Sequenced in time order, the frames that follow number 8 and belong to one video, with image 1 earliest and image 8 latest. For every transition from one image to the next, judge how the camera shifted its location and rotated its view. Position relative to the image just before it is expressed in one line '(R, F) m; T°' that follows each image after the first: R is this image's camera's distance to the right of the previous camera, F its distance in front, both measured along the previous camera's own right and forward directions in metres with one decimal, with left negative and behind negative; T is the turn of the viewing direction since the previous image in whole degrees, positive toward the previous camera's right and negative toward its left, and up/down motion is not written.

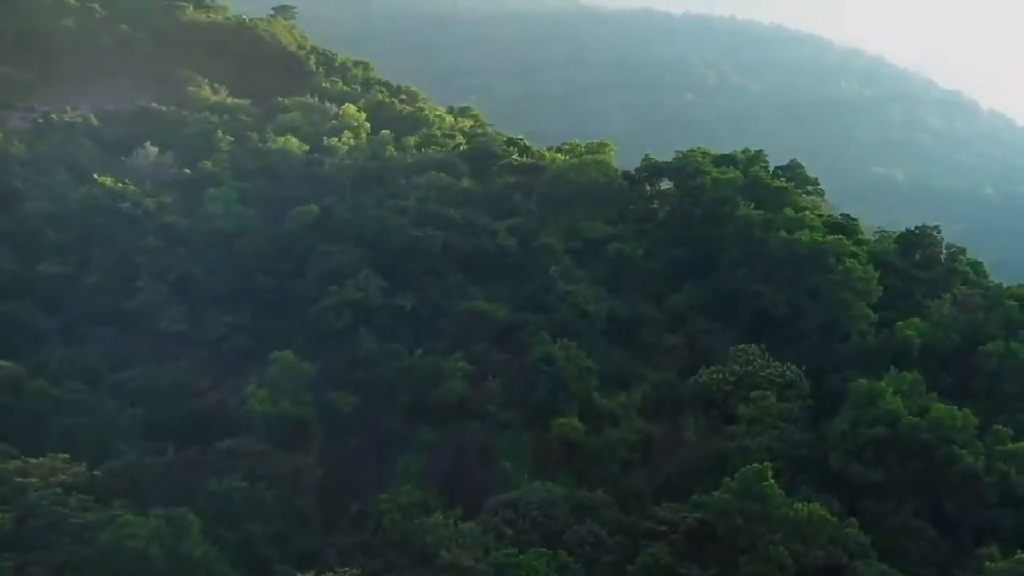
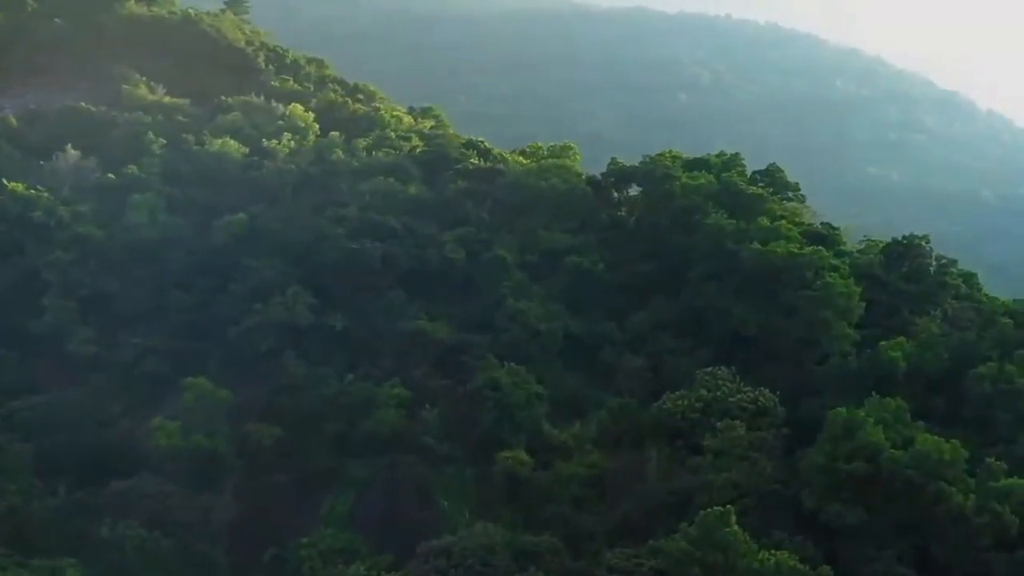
(+1.2, +2.2) m; 0°
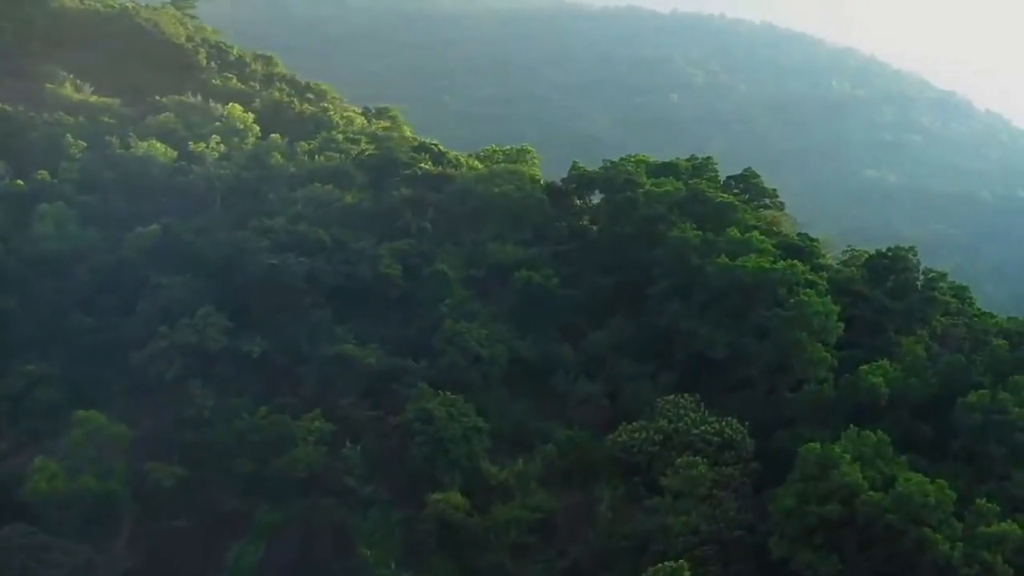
(+1.1, +2.2) m; 0°
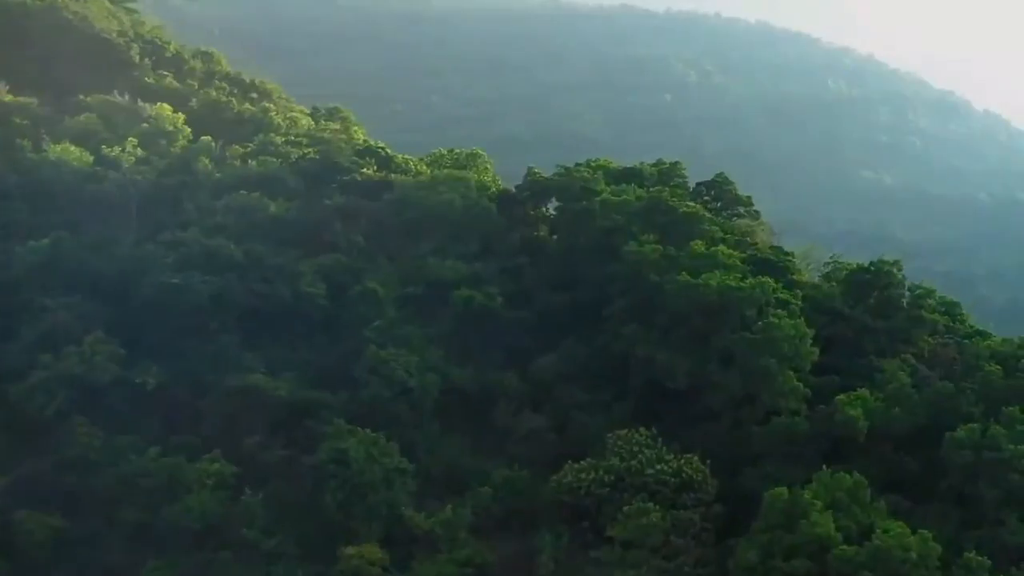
(+1.1, +2.2) m; 0°
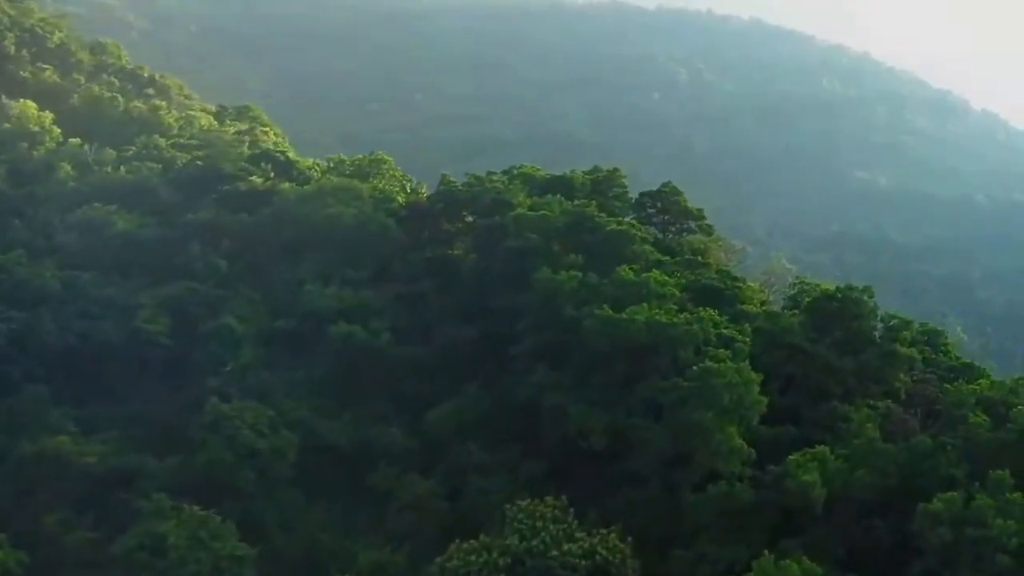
(+1.7, +3.4) m; 0°
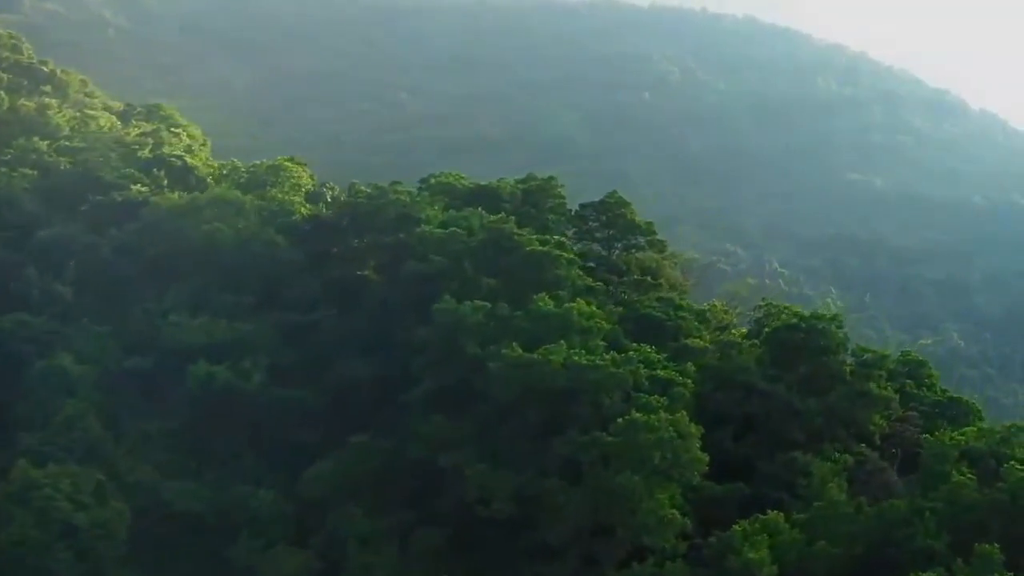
(+1.4, +2.7) m; 0°
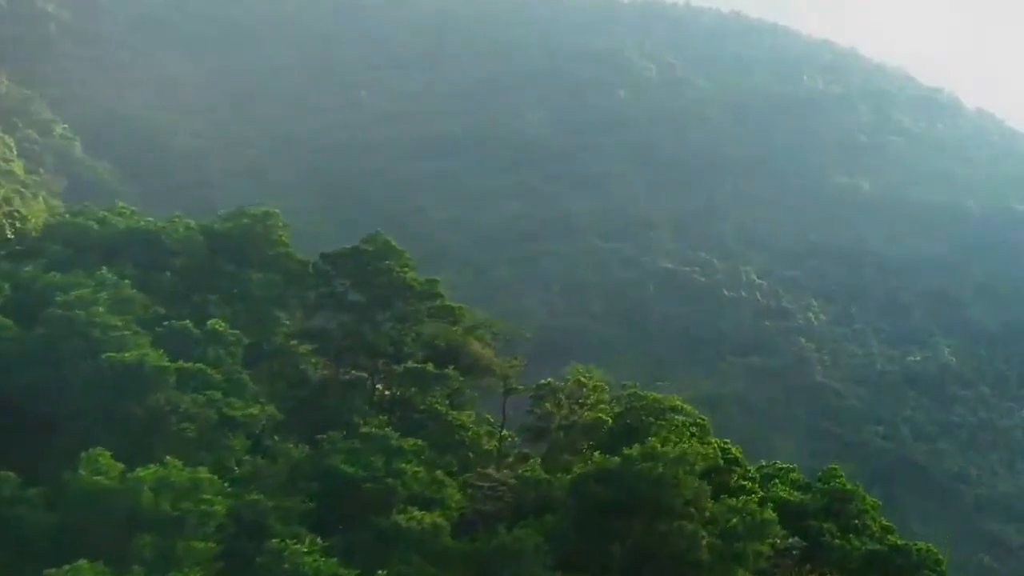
(+3.4, +6.8) m; 0°
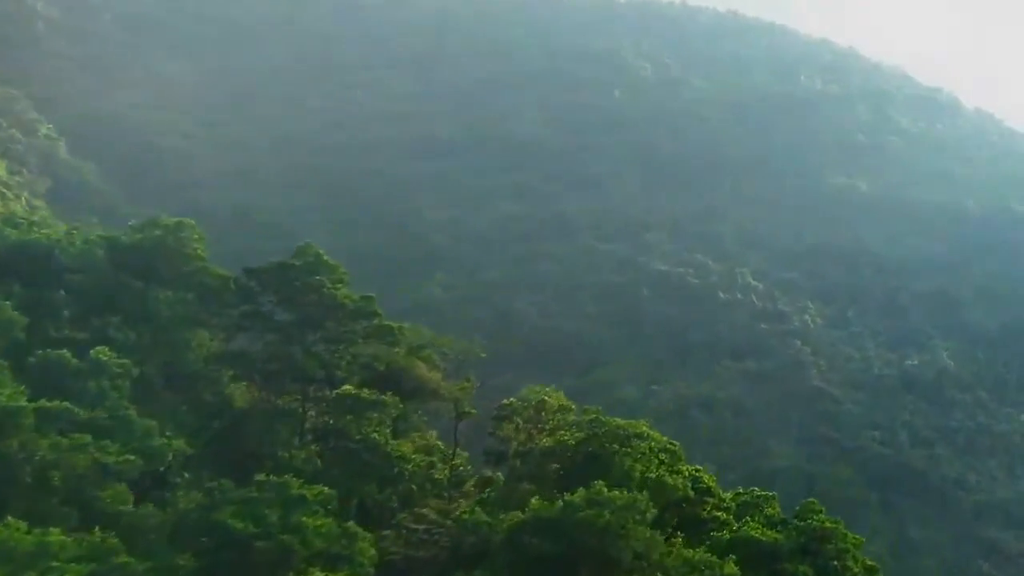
(+0.6, +1.2) m; 0°
